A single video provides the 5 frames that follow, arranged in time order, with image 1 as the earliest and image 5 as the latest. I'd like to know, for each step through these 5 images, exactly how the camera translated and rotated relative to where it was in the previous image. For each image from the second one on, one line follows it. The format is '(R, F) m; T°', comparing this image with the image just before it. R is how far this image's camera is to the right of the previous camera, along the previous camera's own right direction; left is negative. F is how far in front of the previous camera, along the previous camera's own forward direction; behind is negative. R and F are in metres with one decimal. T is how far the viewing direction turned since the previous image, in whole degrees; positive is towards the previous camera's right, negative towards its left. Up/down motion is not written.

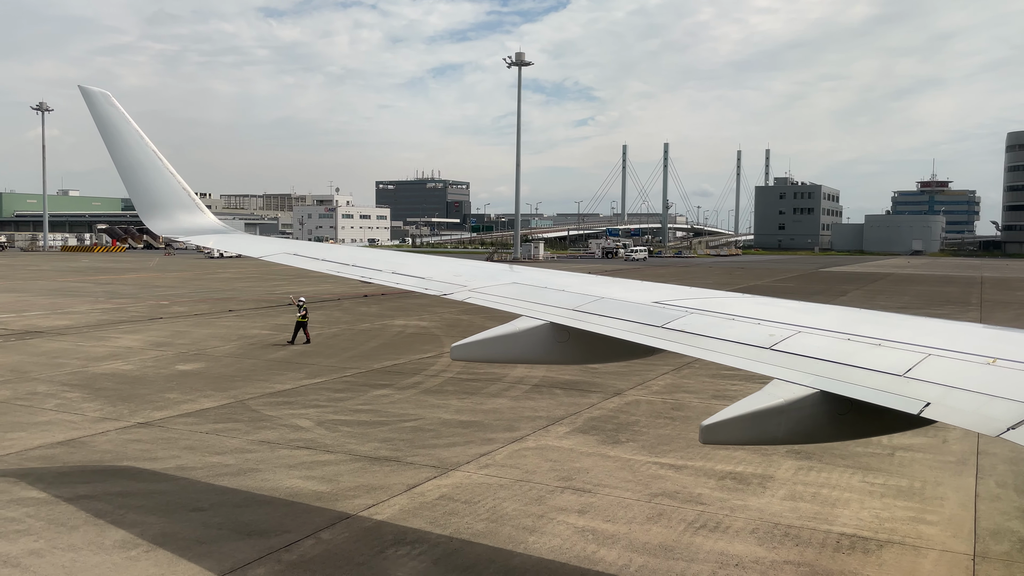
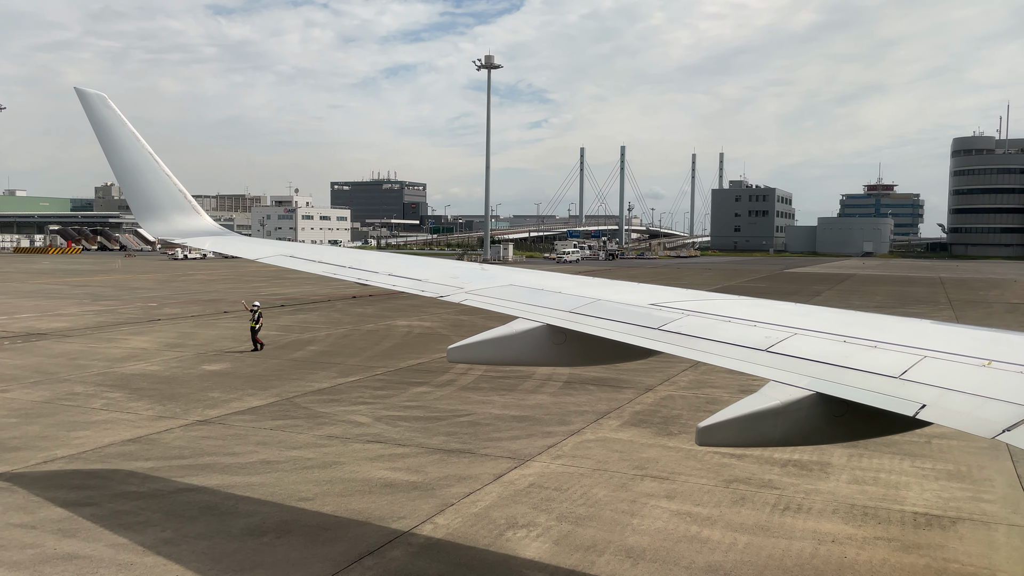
(-1.3, -0.4) m; +3°
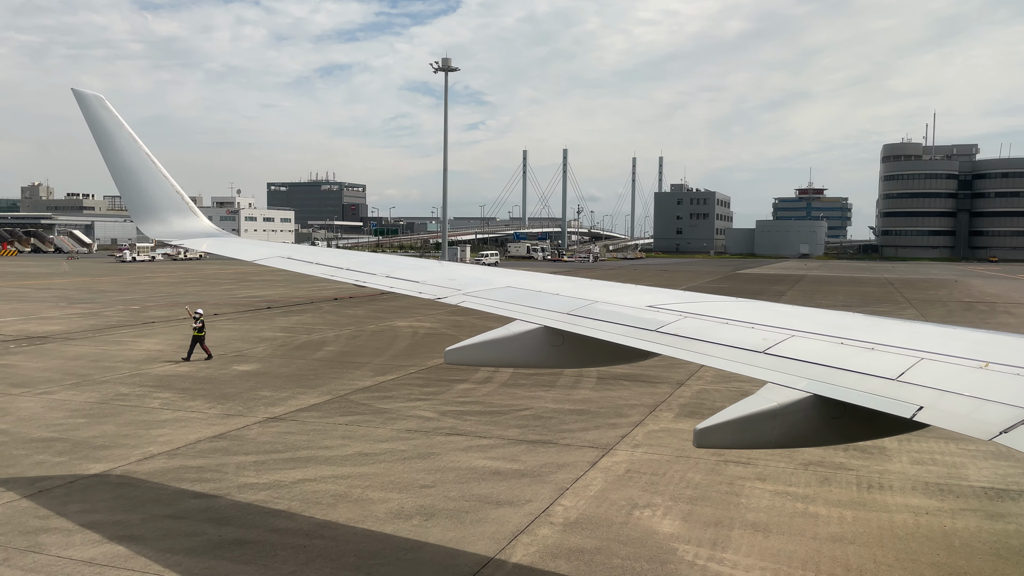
(-1.7, -0.5) m; +4°
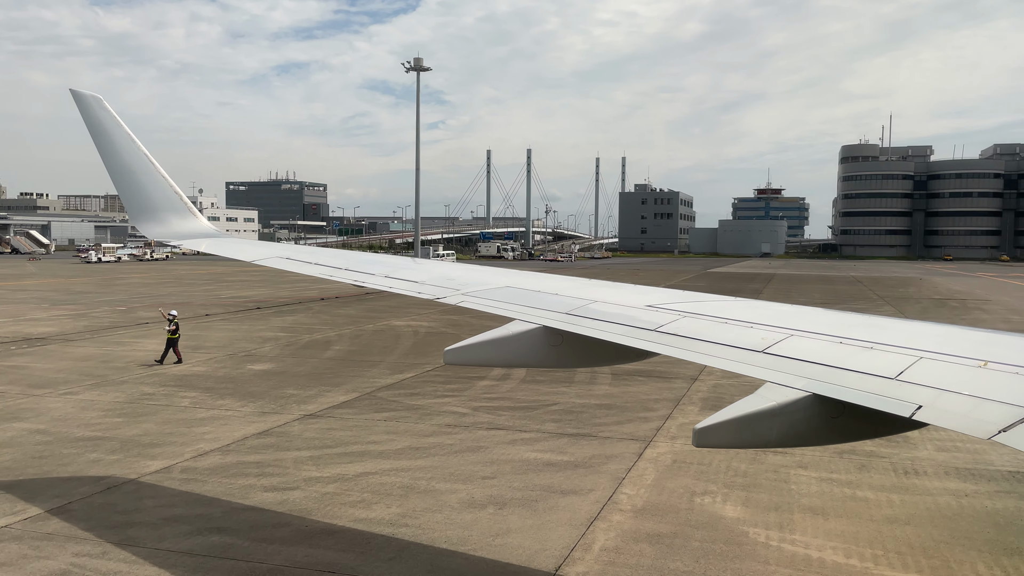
(-1.0, -0.3) m; +2°
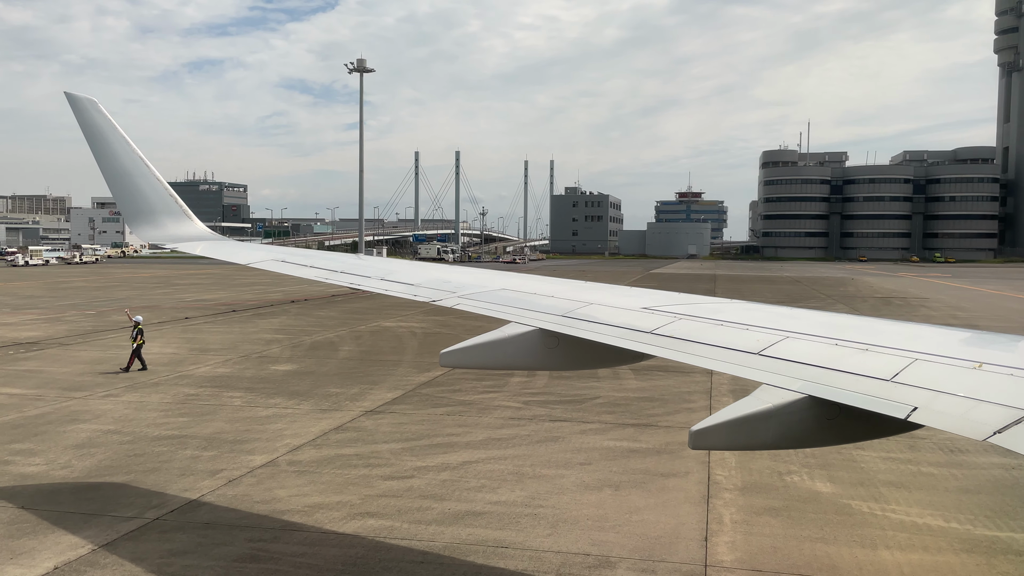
(-1.9, -0.5) m; +5°
